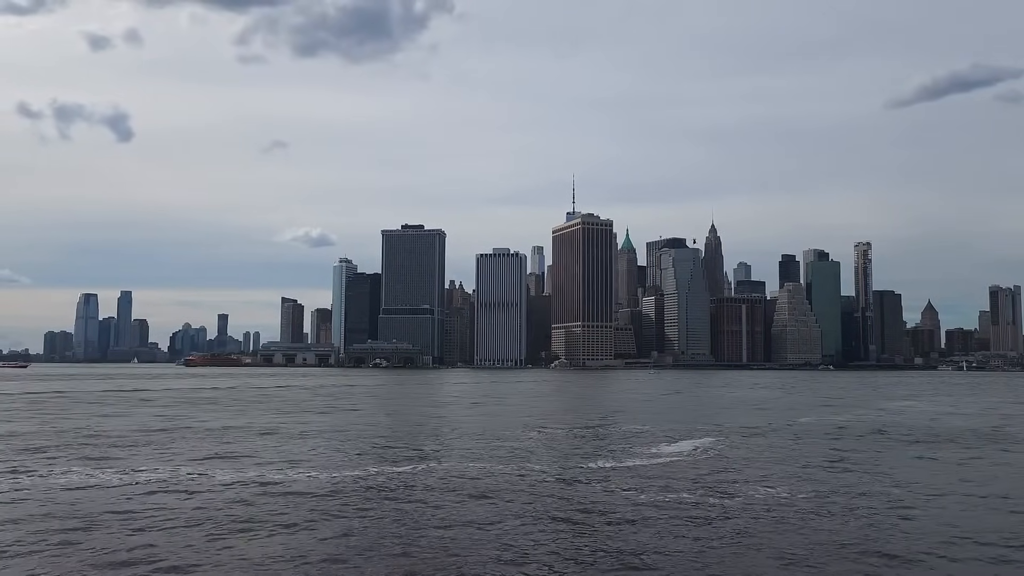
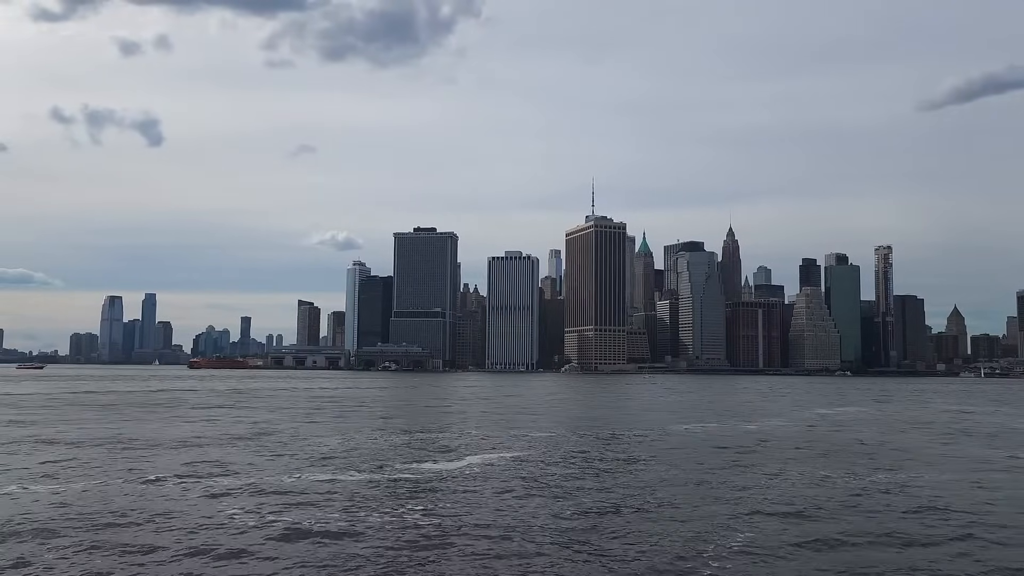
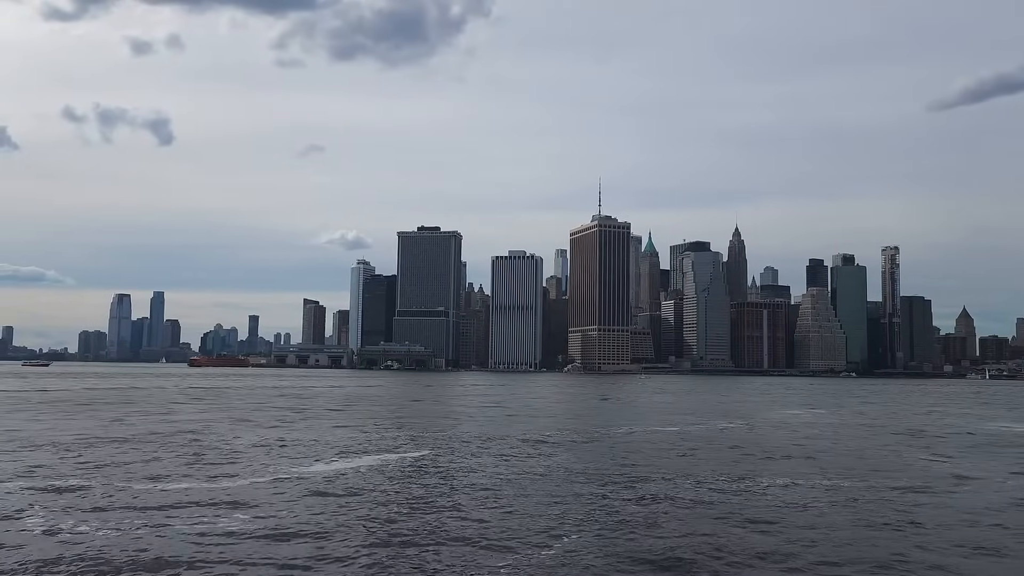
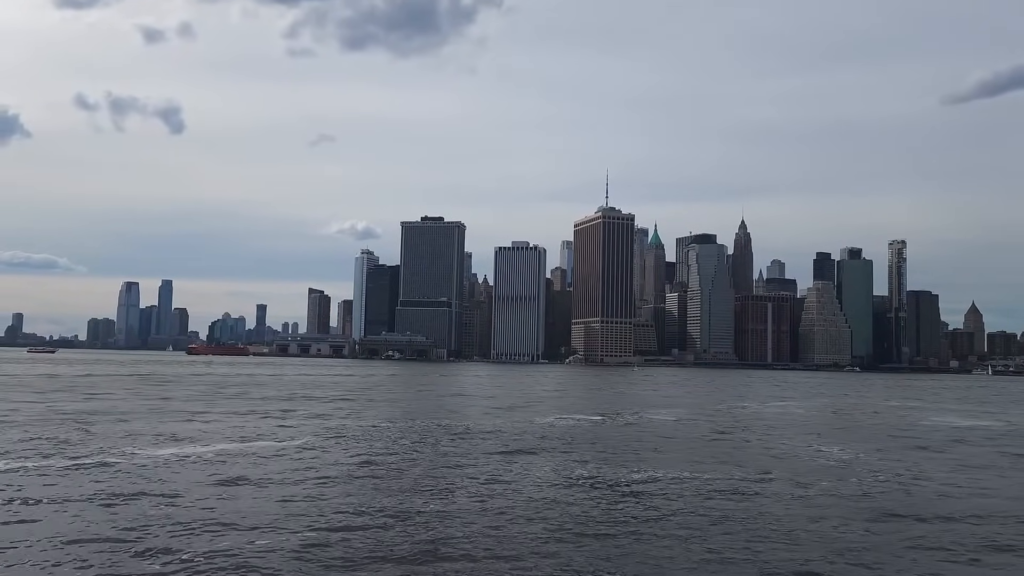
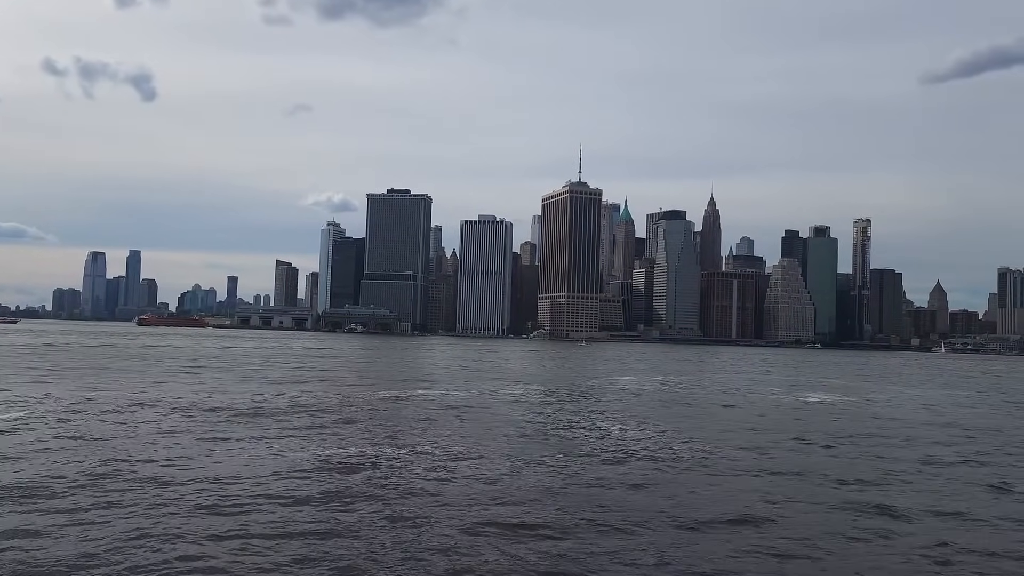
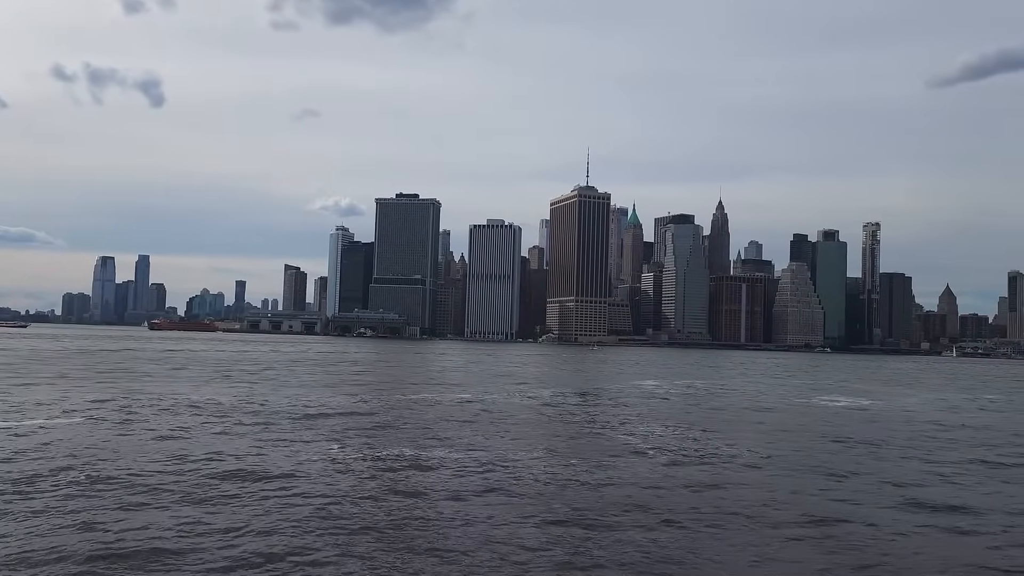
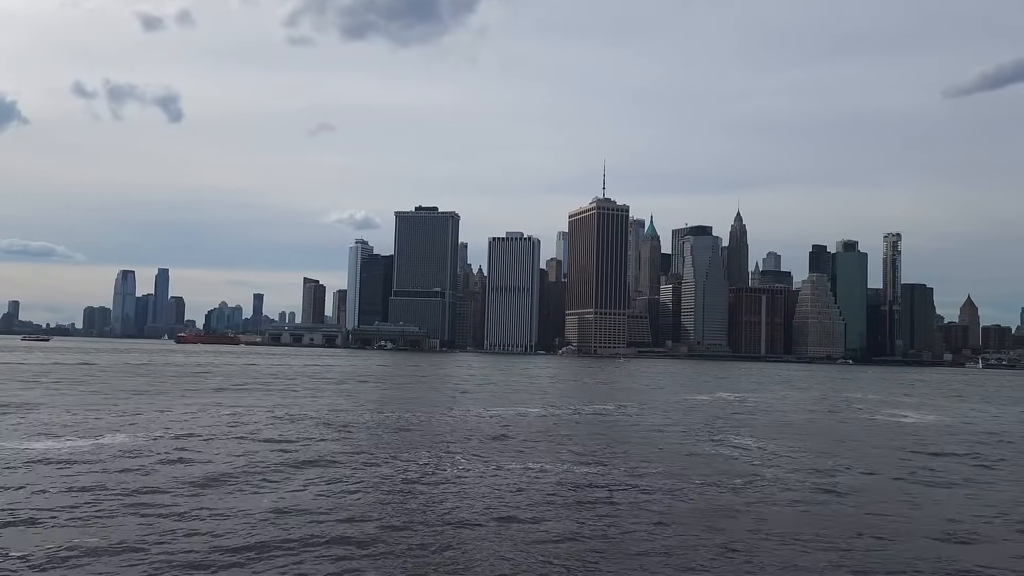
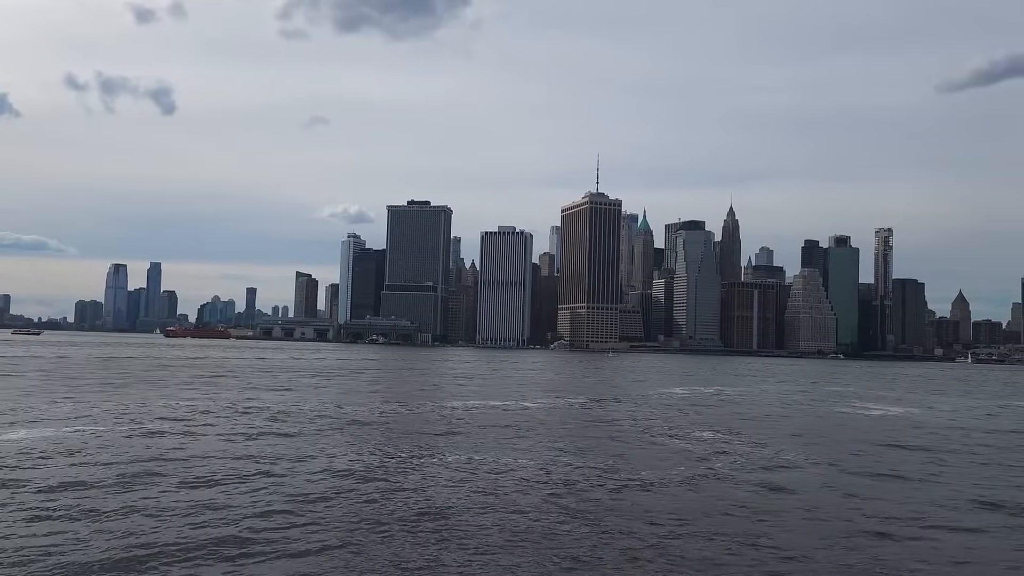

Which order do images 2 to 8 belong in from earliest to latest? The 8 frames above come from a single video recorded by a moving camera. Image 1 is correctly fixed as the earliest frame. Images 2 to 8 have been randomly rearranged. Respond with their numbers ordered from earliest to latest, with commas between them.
2, 3, 4, 7, 8, 6, 5
